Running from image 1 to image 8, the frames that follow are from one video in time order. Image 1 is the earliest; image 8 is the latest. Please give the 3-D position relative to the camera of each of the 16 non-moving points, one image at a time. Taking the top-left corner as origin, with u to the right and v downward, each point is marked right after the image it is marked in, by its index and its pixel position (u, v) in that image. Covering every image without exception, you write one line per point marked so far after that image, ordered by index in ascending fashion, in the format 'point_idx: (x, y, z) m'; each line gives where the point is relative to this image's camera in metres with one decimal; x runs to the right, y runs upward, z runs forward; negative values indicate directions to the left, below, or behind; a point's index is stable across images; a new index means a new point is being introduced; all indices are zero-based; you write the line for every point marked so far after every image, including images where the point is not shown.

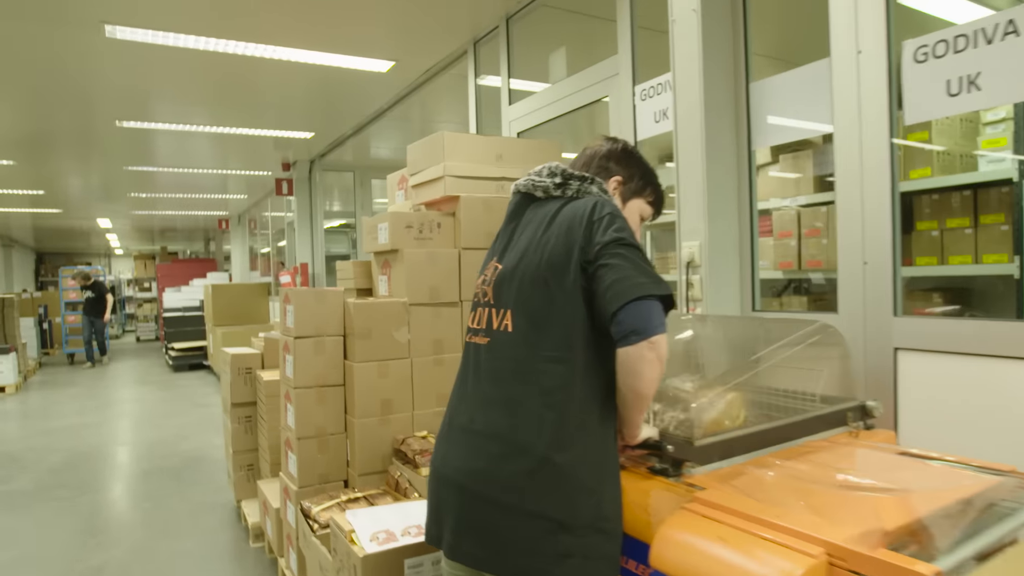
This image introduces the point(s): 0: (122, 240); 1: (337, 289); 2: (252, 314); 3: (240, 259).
0: (-9.0, +1.1, +15.3) m
1: (-0.8, 0.0, +3.0) m
2: (-3.4, -0.3, +8.5) m
3: (-4.7, +0.5, +11.3) m
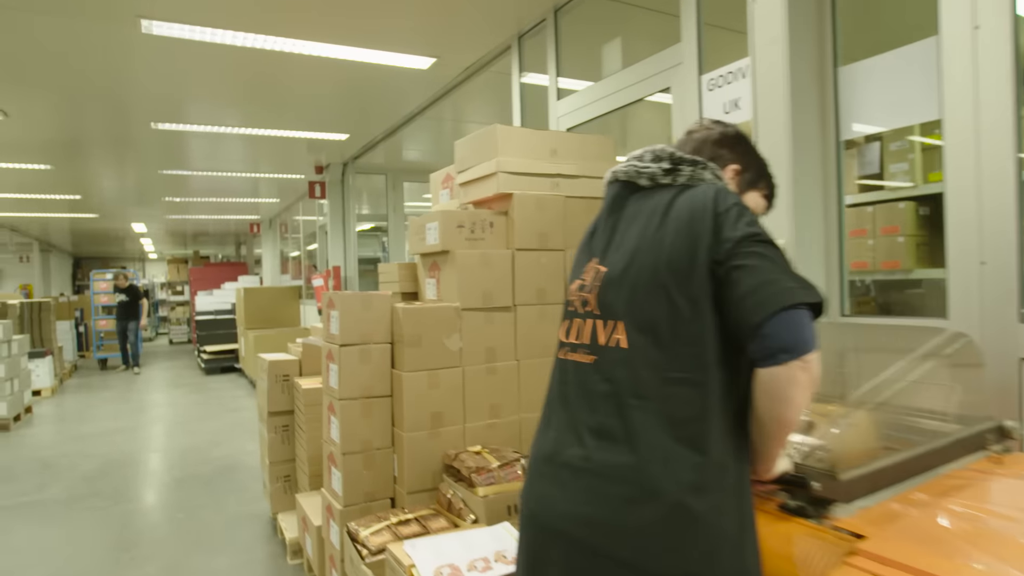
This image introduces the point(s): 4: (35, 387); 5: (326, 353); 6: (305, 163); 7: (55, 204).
0: (-8.3, +1.0, +15.4) m
1: (-0.5, 0.0, +2.8) m
2: (-2.9, -0.4, +8.4) m
3: (-4.1, +0.4, +11.3) m
4: (-5.5, -1.1, +7.7) m
5: (-0.8, -0.3, +2.9) m
6: (-2.2, +1.2, +6.4) m
7: (-5.7, +1.1, +8.4) m
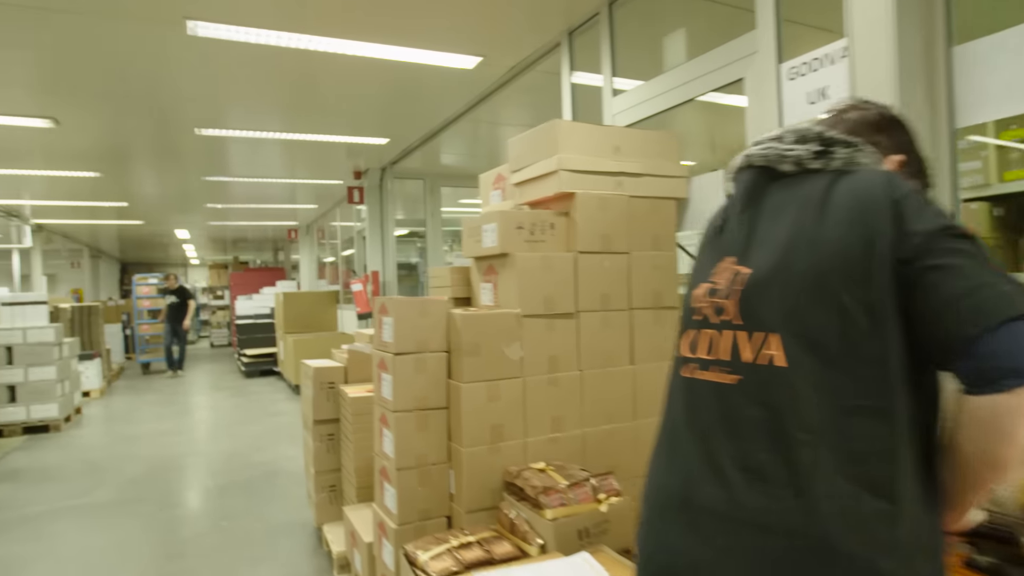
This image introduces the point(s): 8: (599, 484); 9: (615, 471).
0: (-7.4, +0.9, +15.6) m
1: (-0.3, 0.0, +2.7) m
2: (-2.4, -0.4, +8.3) m
3: (-3.5, +0.3, +11.3) m
4: (-5.0, -1.1, +7.7) m
5: (-0.6, -0.3, +2.8) m
6: (-1.7, +1.2, +6.4) m
7: (-5.2, +1.0, +8.5) m
8: (+0.3, -0.7, +2.4) m
9: (+0.4, -0.8, +2.9) m
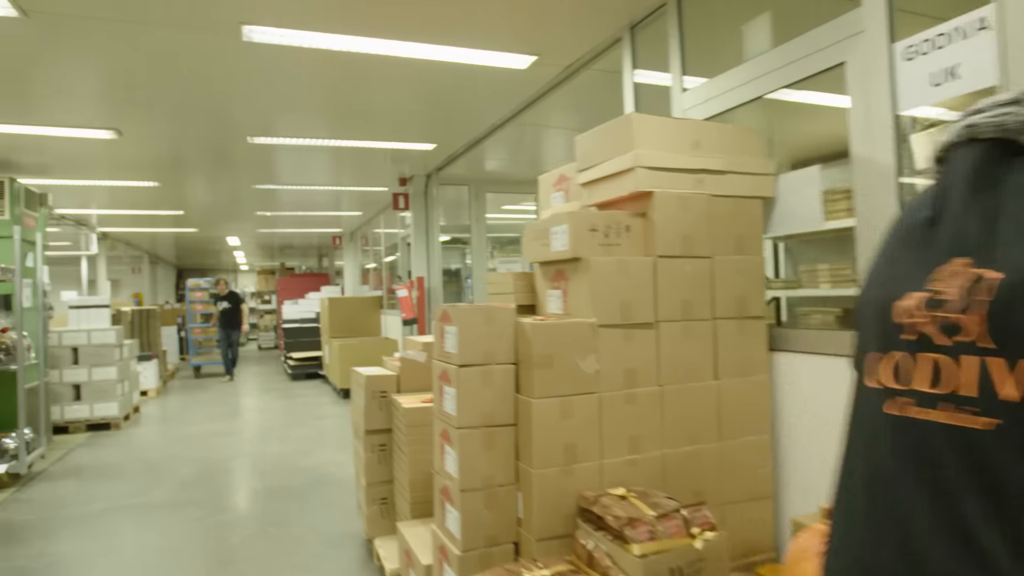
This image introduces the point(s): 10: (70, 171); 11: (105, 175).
0: (-6.3, +0.8, +15.9) m
1: (0.0, -0.1, +2.5) m
2: (-1.7, -0.5, +8.2) m
3: (-2.6, +0.2, +11.3) m
4: (-4.4, -1.2, +7.8) m
5: (-0.3, -0.3, +2.6) m
6: (-1.2, +1.1, +6.2) m
7: (-4.6, +0.9, +8.6) m
8: (+0.6, -0.7, +2.1) m
9: (+0.7, -0.8, +2.6) m
10: (-3.7, +1.0, +5.5) m
11: (-3.5, +1.0, +5.8) m
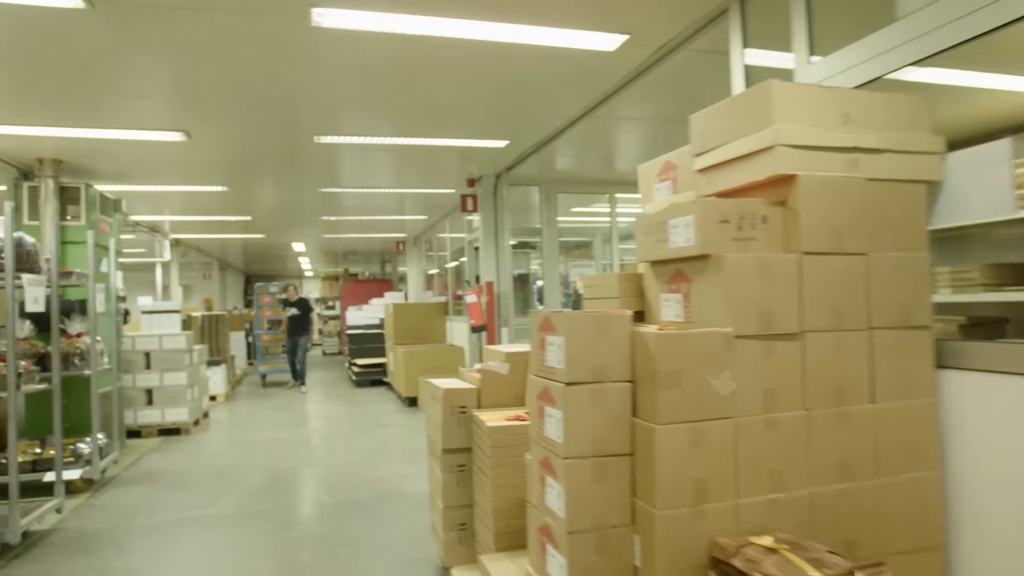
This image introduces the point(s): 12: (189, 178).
0: (-4.8, +0.6, +16.0) m
1: (+0.3, -0.1, +2.1) m
2: (-0.9, -0.6, +7.9) m
3: (-1.5, +0.1, +11.1) m
4: (-3.5, -1.2, +7.7) m
5: (+0.1, -0.3, +2.2) m
6: (-0.5, +1.1, +5.9) m
7: (-3.7, +0.9, +8.6) m
8: (+0.9, -0.7, +1.7) m
9: (+1.1, -0.8, +2.1) m
10: (-3.0, +1.0, +5.5) m
11: (-2.9, +1.0, +5.7) m
12: (-2.7, +1.0, +5.6) m
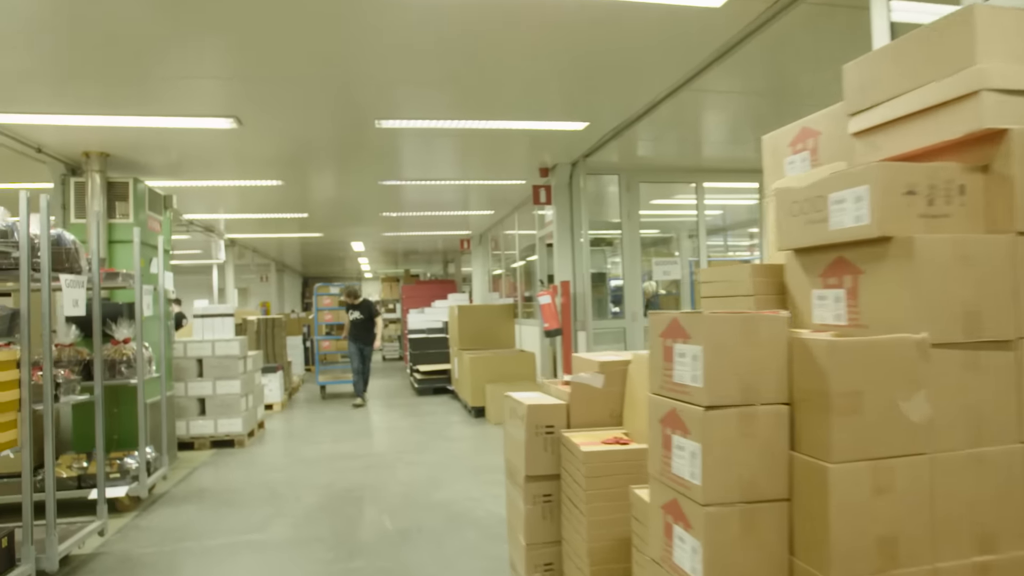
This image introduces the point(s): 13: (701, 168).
0: (-3.4, +0.6, +15.9) m
1: (+0.6, -0.1, +1.6) m
2: (-0.1, -0.6, +7.5) m
3: (-0.5, +0.1, +10.7) m
4: (-2.8, -1.3, +7.5) m
5: (+0.4, -0.3, +1.7) m
6: (+0.1, +1.1, +5.5) m
7: (-2.8, +0.8, +8.4) m
8: (+1.2, -0.7, +1.2) m
9: (+1.4, -0.8, +1.6) m
10: (-2.5, +0.9, +5.2) m
11: (-2.3, +0.9, +5.5) m
12: (-2.2, +1.0, +5.4) m
13: (+1.7, +1.1, +5.9) m
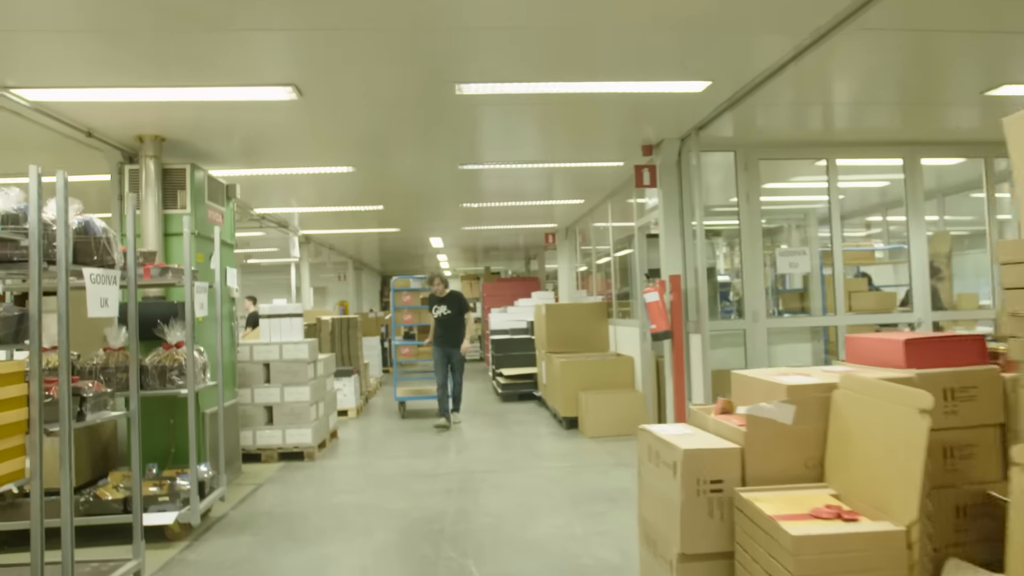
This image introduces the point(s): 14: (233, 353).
0: (-1.4, +0.6, +15.4) m
1: (+0.9, 0.0, +0.8) m
2: (+0.8, -0.6, +6.8) m
3: (+0.8, +0.1, +10.0) m
4: (-1.8, -1.3, +7.1) m
5: (+0.7, -0.3, +1.0) m
6: (+0.8, +1.1, +4.8) m
7: (-1.8, +0.8, +8.0) m
8: (+1.4, -0.7, +0.3) m
9: (+1.6, -0.8, +0.7) m
10: (-1.8, +0.9, +4.8) m
11: (-1.6, +1.0, +5.0) m
12: (-1.5, +1.0, +4.9) m
13: (+2.4, +1.1, +5.0) m
14: (-2.0, -0.5, +4.7) m
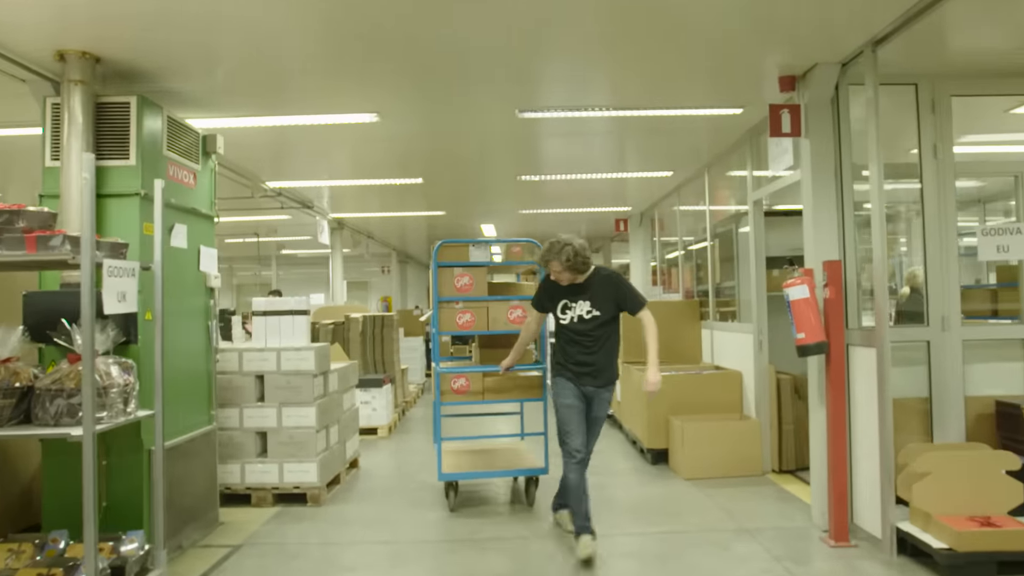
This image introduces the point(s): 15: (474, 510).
0: (-0.2, +0.7, +14.1) m
1: (+1.0, 0.0, -0.6) m
2: (+1.4, -0.5, +5.4) m
3: (+1.6, +0.2, +8.6) m
4: (-1.2, -1.2, +5.9) m
5: (+0.7, -0.3, -0.4) m
6: (+1.2, +1.1, +3.4) m
7: (-1.1, +0.9, +6.7) m
8: (+1.4, -0.7, -1.1) m
9: (+1.7, -0.7, -0.7) m
10: (-1.4, +1.0, +3.6) m
11: (-1.1, +1.0, +3.8) m
12: (-1.1, +1.0, +3.6) m
13: (+2.9, +1.1, +3.5) m
14: (-1.6, -0.4, +3.5) m
15: (-0.2, -1.2, +3.7) m
